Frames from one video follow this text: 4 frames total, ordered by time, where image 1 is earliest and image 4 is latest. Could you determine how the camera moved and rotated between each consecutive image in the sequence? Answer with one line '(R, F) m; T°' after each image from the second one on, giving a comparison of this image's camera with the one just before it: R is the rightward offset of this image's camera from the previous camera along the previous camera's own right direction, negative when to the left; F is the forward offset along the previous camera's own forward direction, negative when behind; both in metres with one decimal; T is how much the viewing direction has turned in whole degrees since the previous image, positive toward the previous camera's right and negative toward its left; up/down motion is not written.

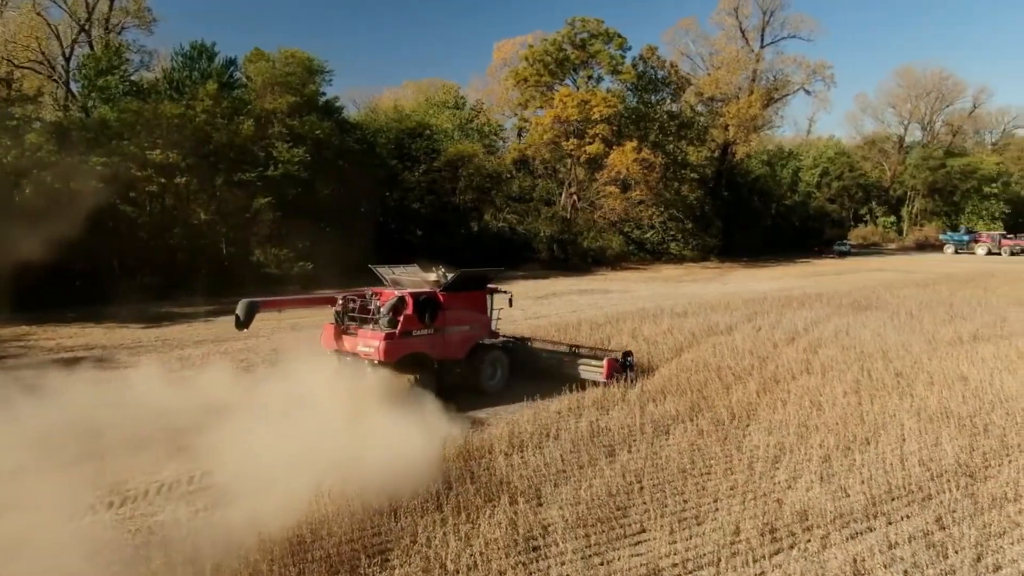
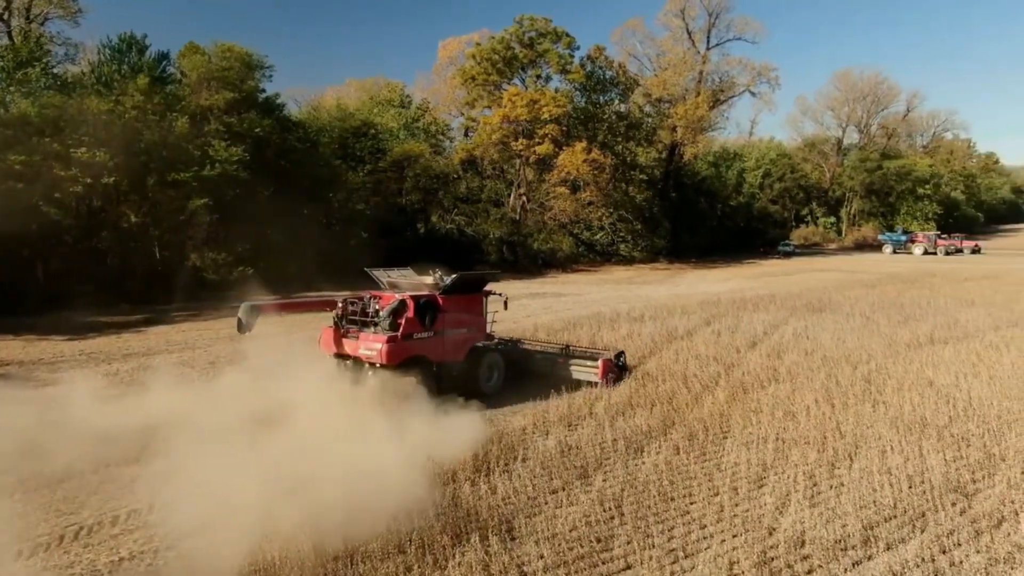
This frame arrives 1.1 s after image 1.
(-0.2, +0.6) m; +4°
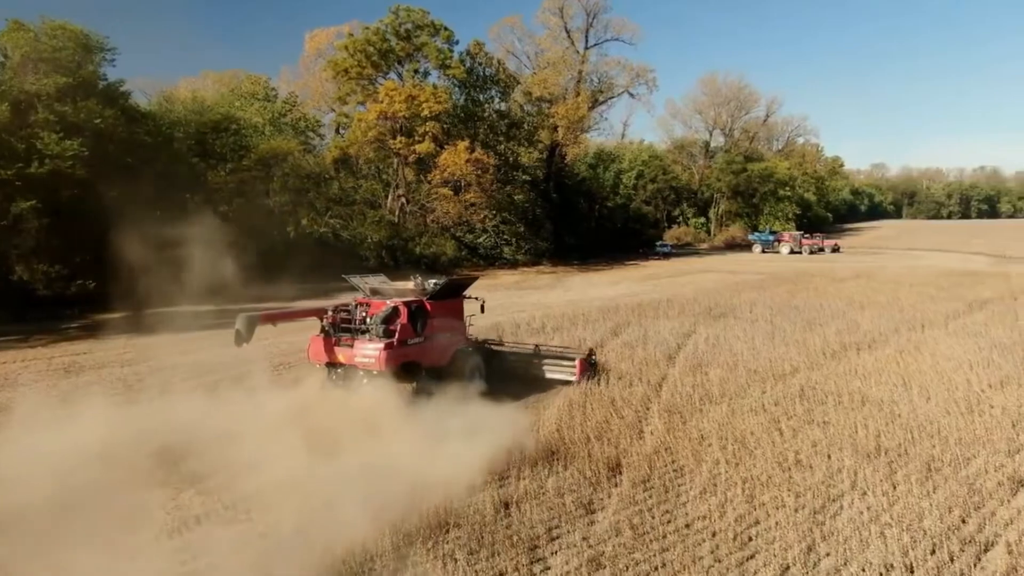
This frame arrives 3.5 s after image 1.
(-0.4, +1.4) m; +10°
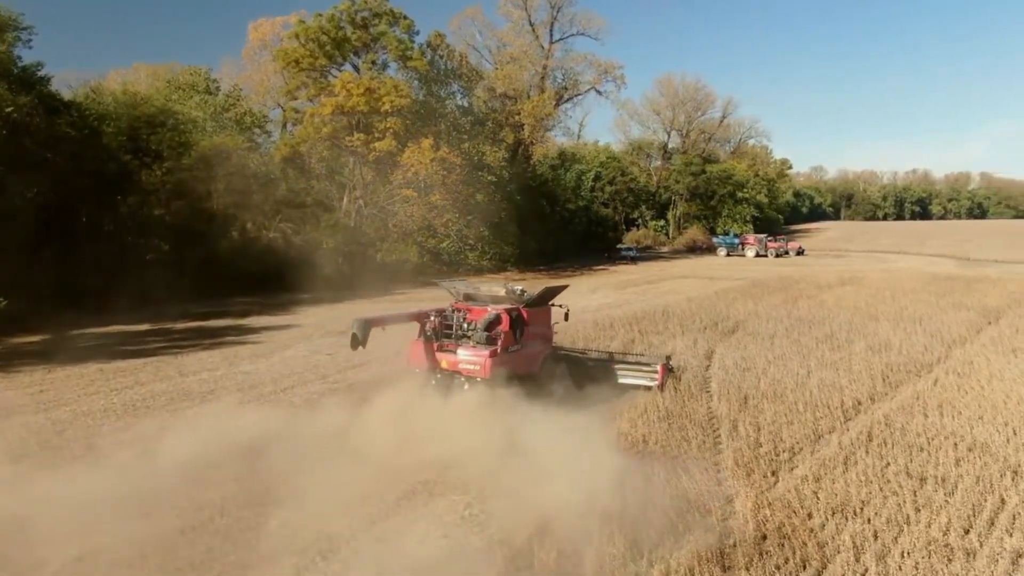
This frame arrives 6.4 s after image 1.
(-1.0, +1.8) m; +5°
